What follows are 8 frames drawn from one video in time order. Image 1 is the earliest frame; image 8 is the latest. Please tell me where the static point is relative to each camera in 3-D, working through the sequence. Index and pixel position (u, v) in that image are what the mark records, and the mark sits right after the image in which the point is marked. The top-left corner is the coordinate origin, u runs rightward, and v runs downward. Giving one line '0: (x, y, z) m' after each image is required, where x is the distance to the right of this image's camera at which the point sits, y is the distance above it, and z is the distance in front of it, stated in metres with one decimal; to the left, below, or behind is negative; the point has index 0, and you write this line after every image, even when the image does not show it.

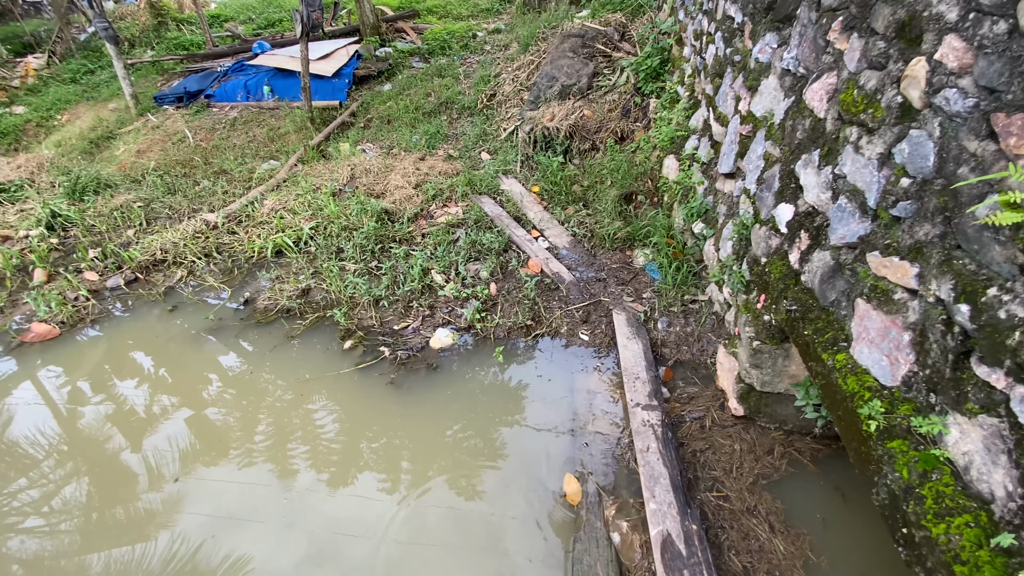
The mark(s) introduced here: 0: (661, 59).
0: (+1.5, +2.4, +5.0) m
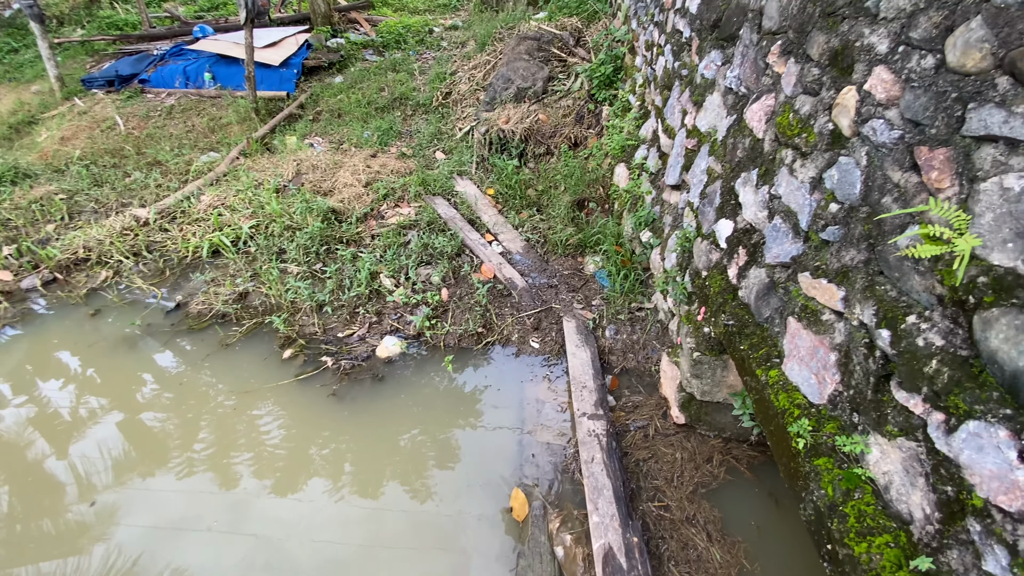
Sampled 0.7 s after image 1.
0: (+1.1, +2.3, +5.1) m
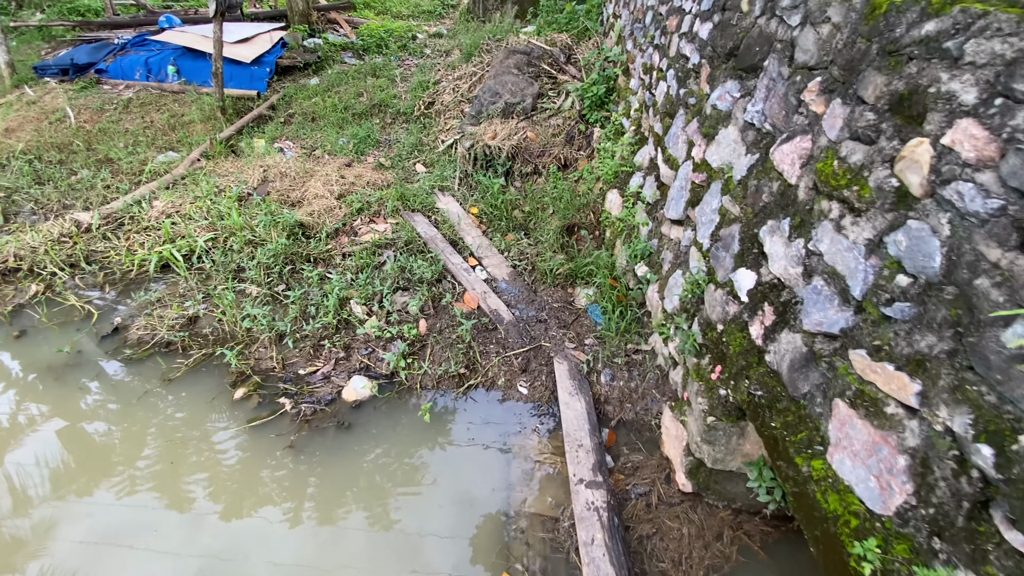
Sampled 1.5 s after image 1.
0: (+1.0, +2.0, +4.9) m
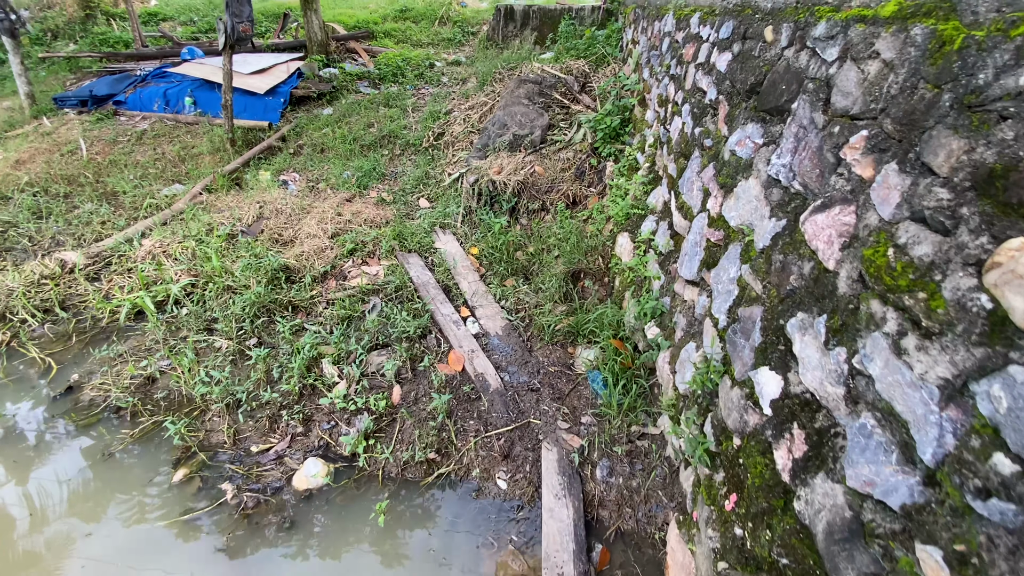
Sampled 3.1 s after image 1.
0: (+1.0, +1.6, +4.5) m
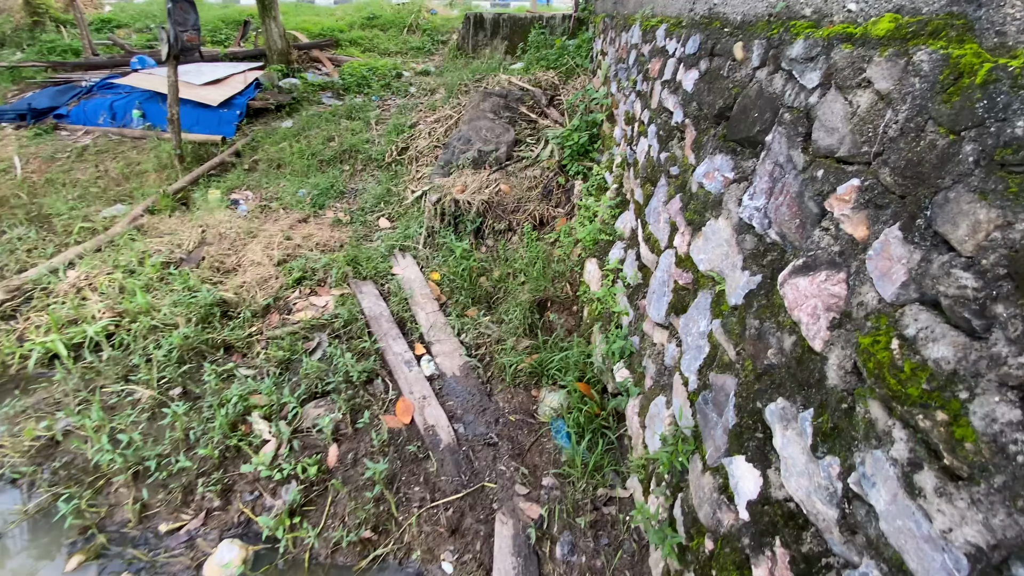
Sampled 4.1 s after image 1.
0: (+0.7, +1.4, +4.3) m
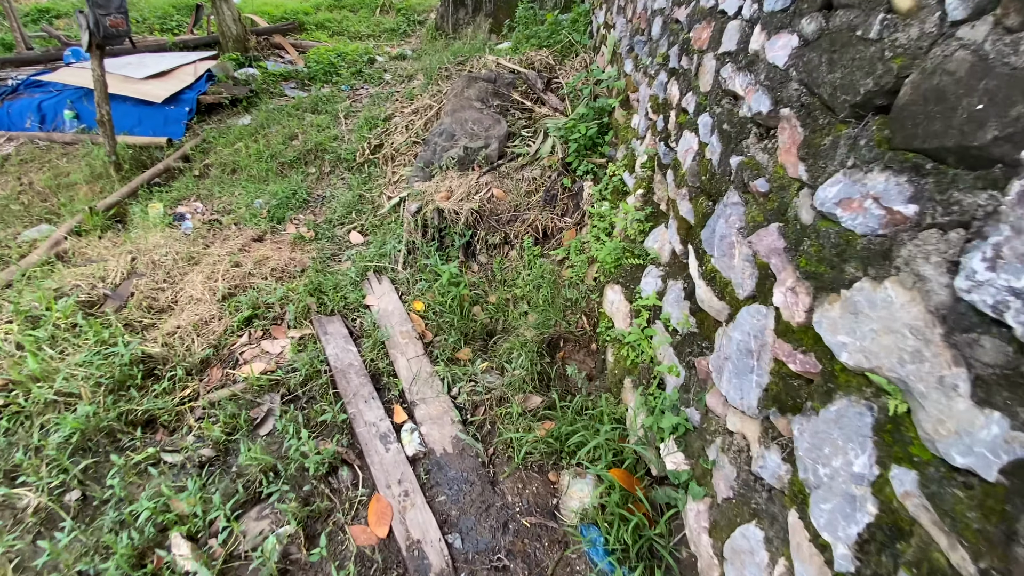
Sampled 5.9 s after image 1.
0: (+0.6, +1.2, +3.5) m
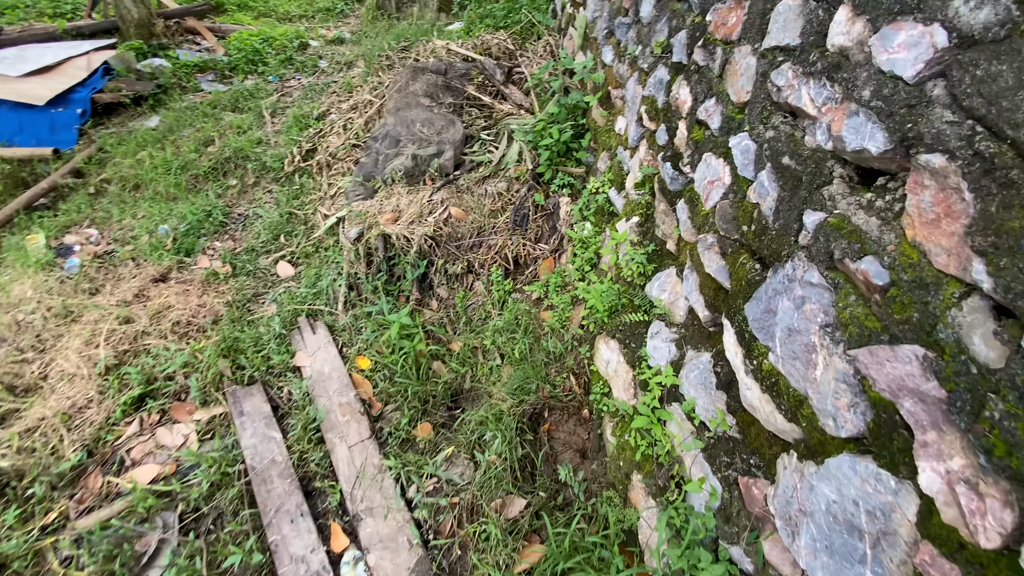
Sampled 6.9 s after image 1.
0: (+0.4, +1.0, +2.9) m
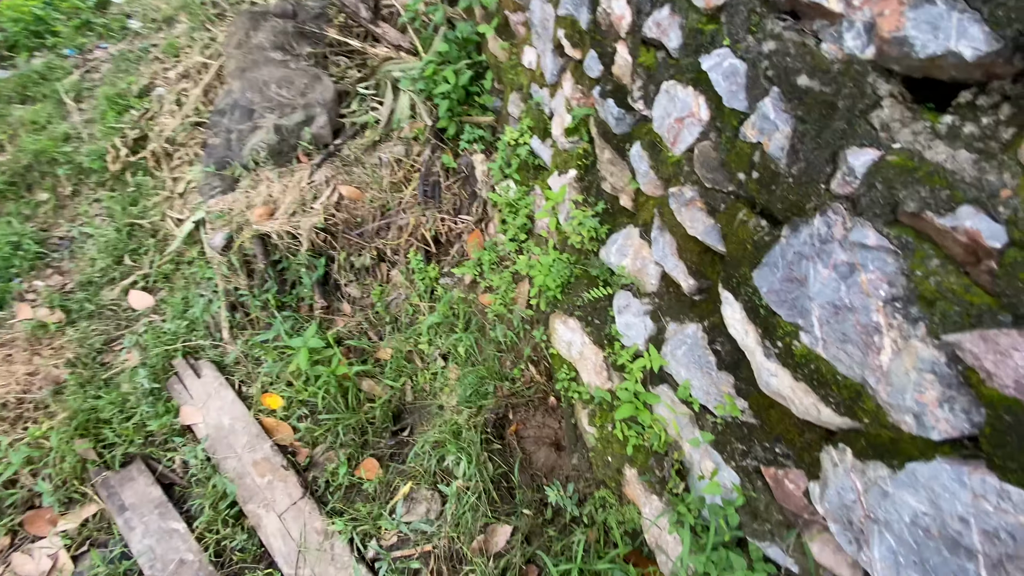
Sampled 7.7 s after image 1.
0: (-0.2, +1.1, +2.5) m
